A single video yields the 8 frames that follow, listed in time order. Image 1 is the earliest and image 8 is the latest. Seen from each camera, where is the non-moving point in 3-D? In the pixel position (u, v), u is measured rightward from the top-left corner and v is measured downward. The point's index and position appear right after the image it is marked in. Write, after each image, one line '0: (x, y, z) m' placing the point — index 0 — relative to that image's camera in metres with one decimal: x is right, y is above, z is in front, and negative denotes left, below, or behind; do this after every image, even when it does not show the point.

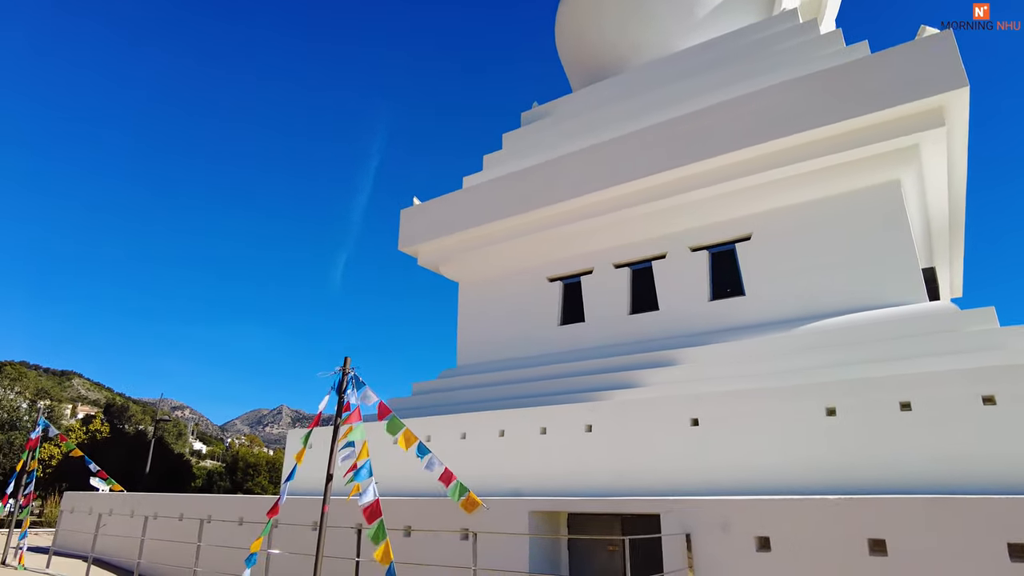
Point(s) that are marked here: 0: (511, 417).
0: (0.0, -2.2, +11.1) m
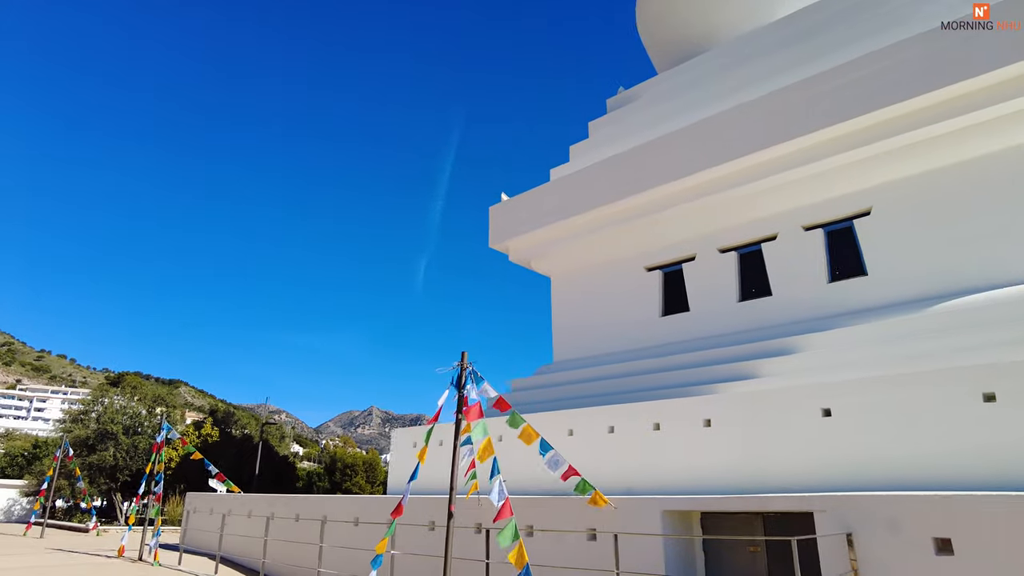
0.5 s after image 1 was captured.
0: (+1.7, -2.0, +10.7) m
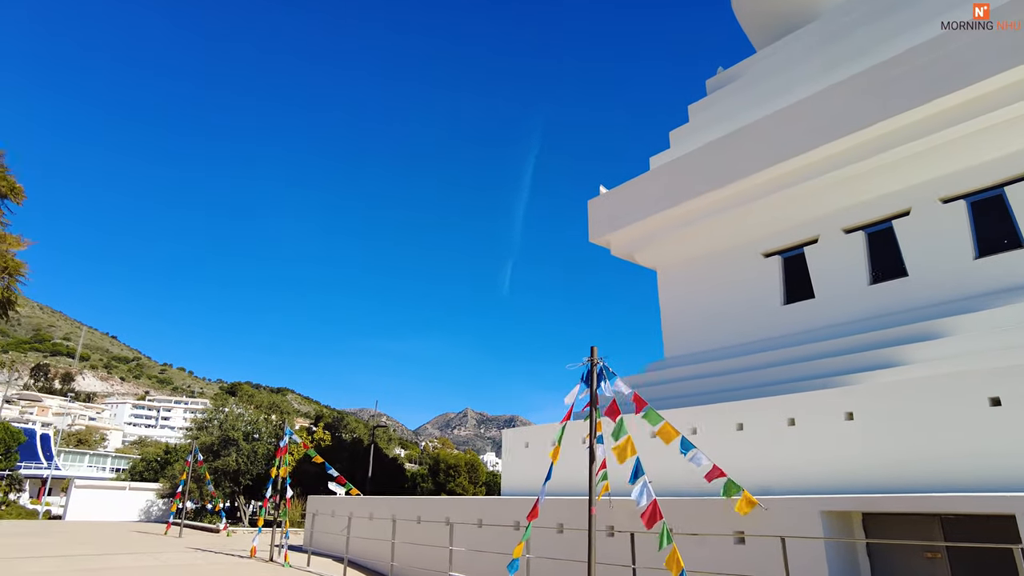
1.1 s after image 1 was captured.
0: (+3.6, -1.8, +10.0) m
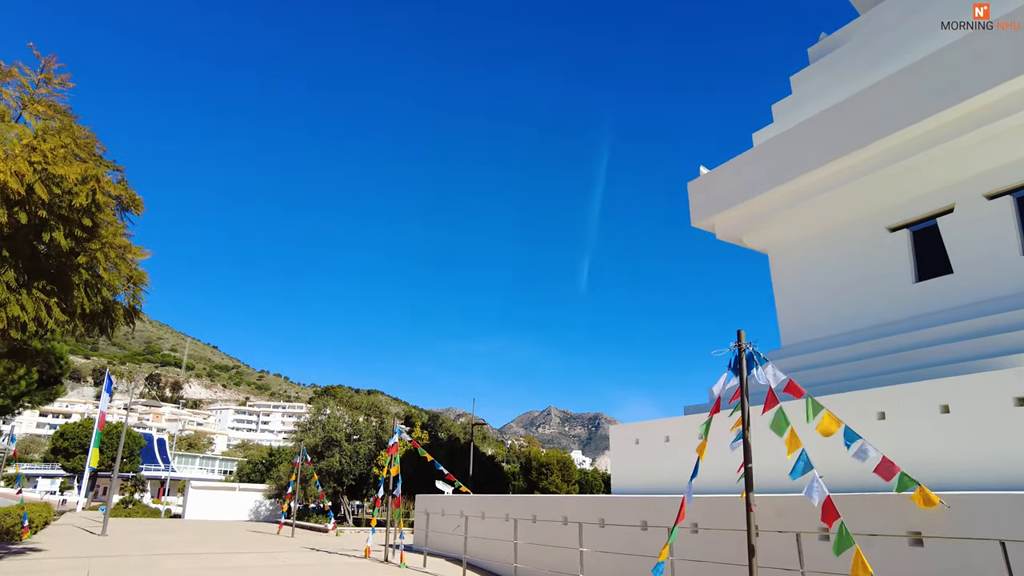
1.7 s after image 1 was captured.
0: (+5.3, -1.5, +9.1) m
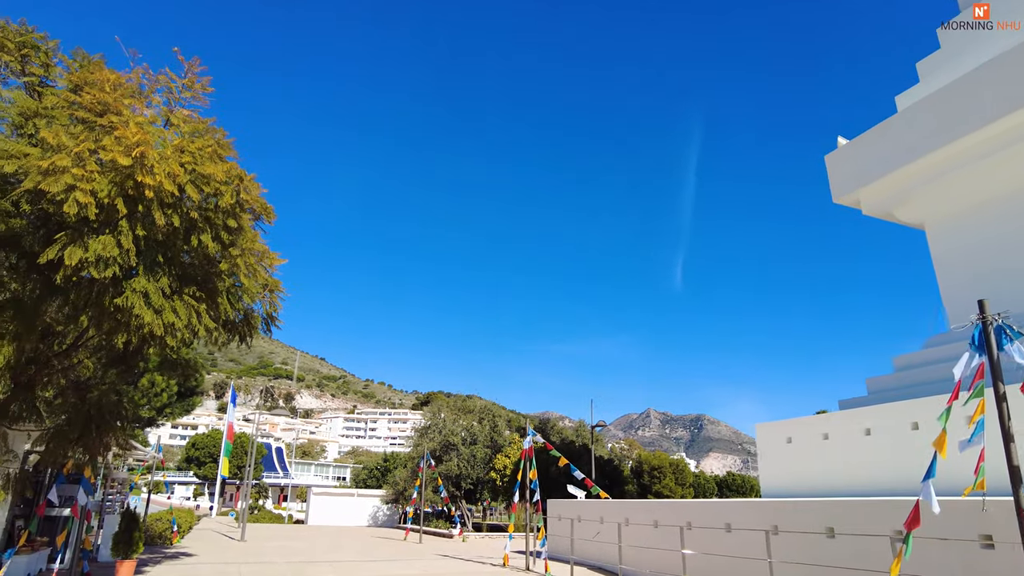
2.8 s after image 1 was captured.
0: (+7.2, -1.0, +7.6) m
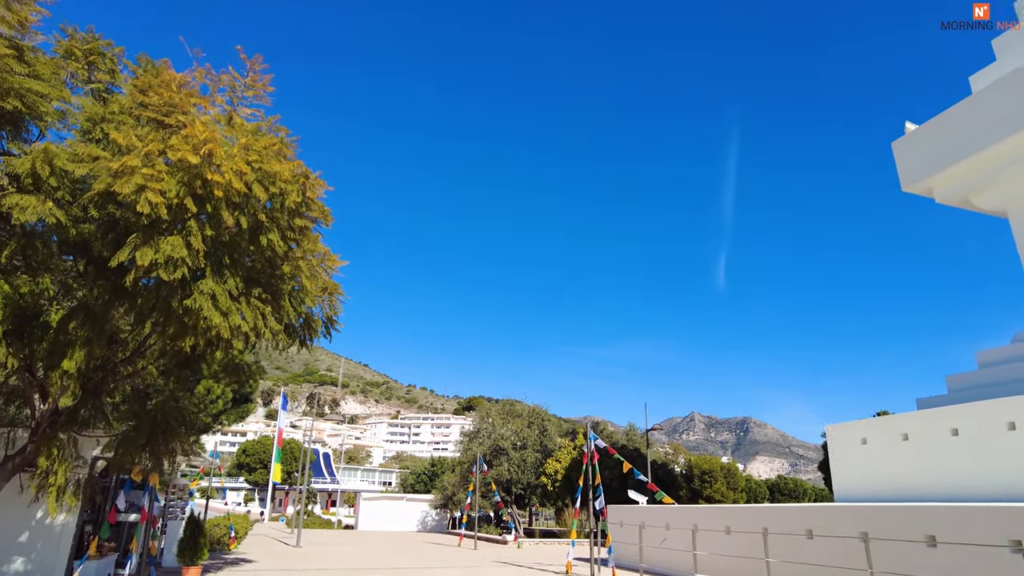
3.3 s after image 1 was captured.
0: (+7.9, -0.8, +6.9) m
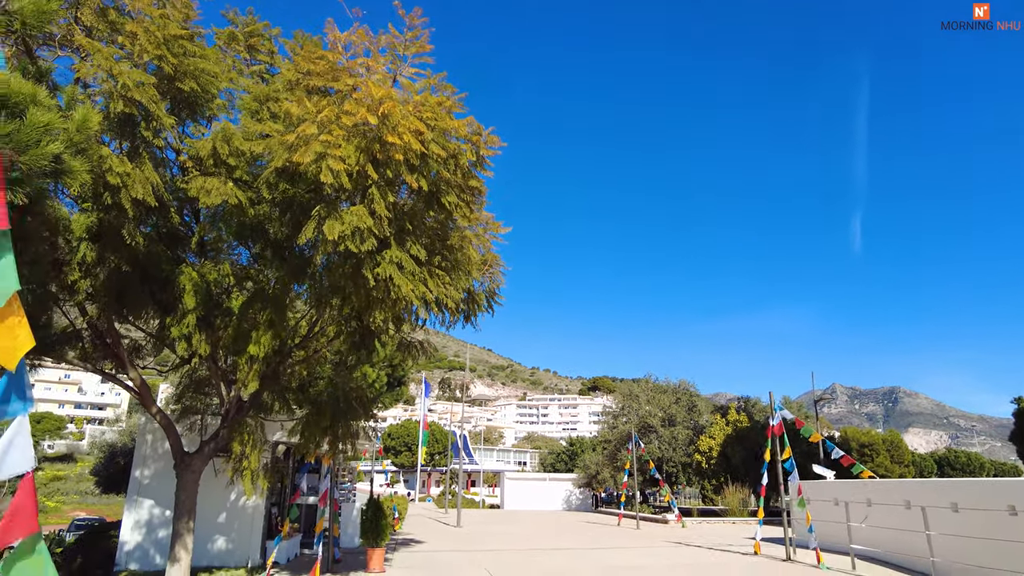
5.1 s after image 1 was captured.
0: (+9.7, +0.1, +4.7) m
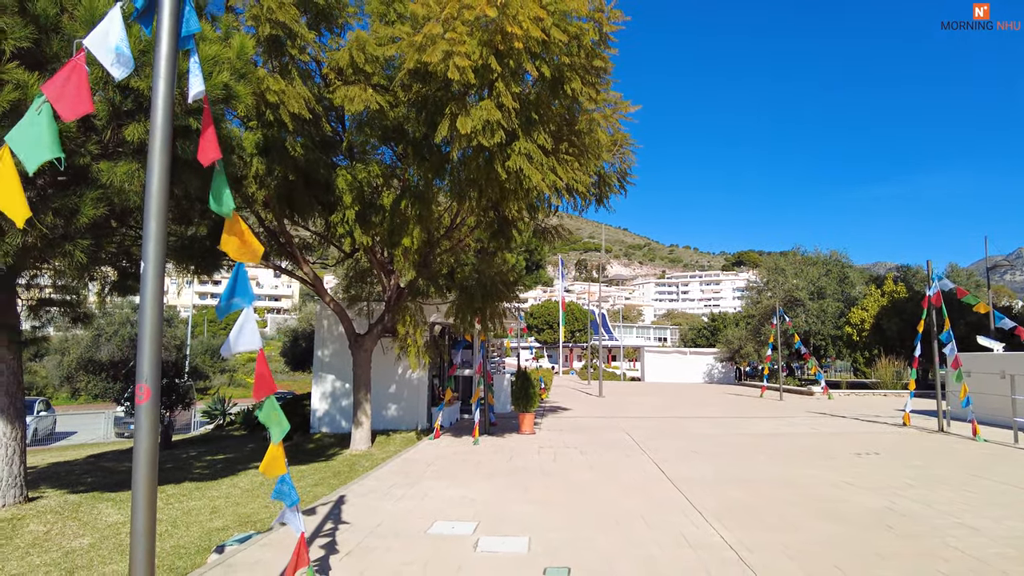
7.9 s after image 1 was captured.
0: (+10.4, +1.3, +2.8) m
